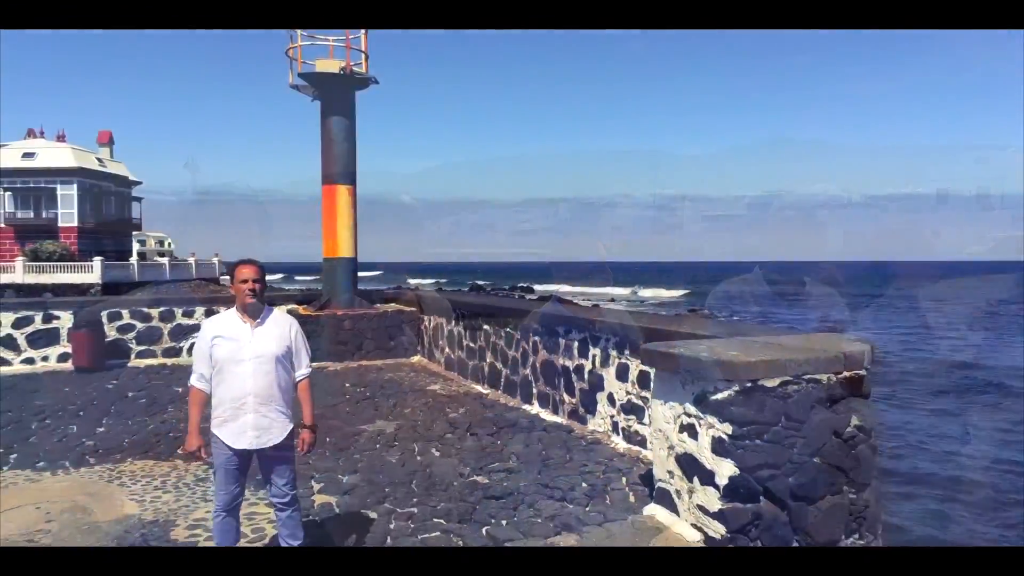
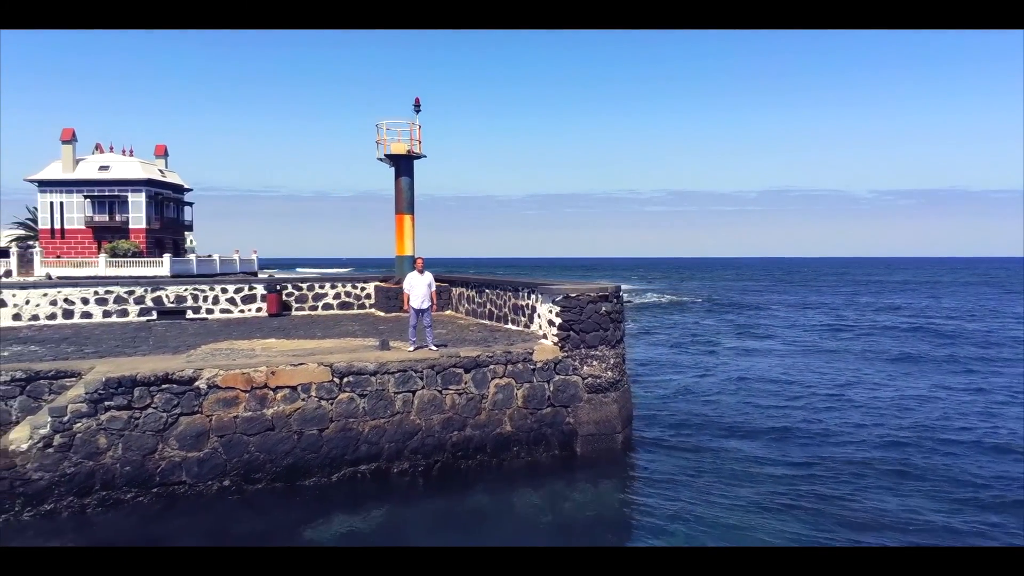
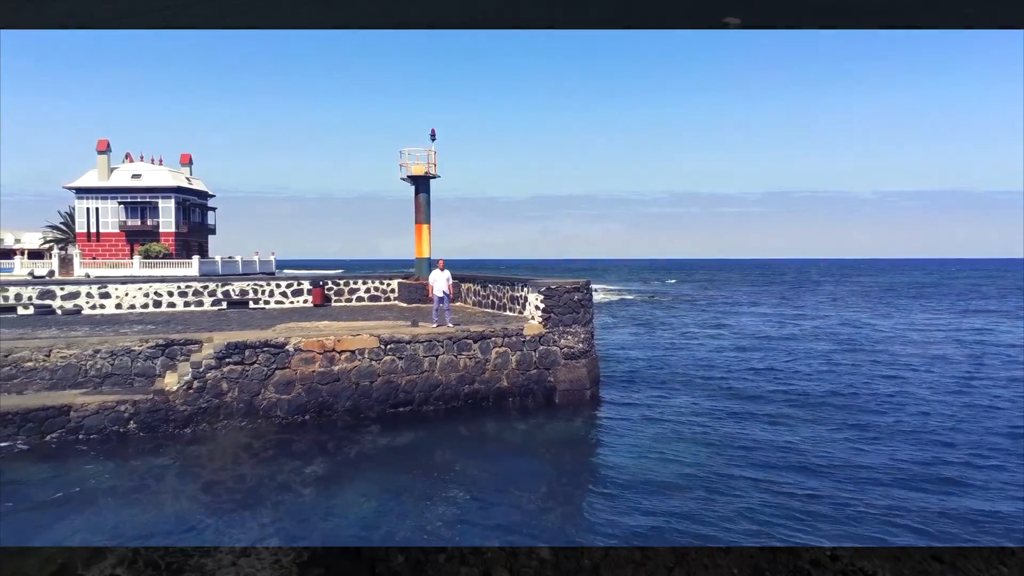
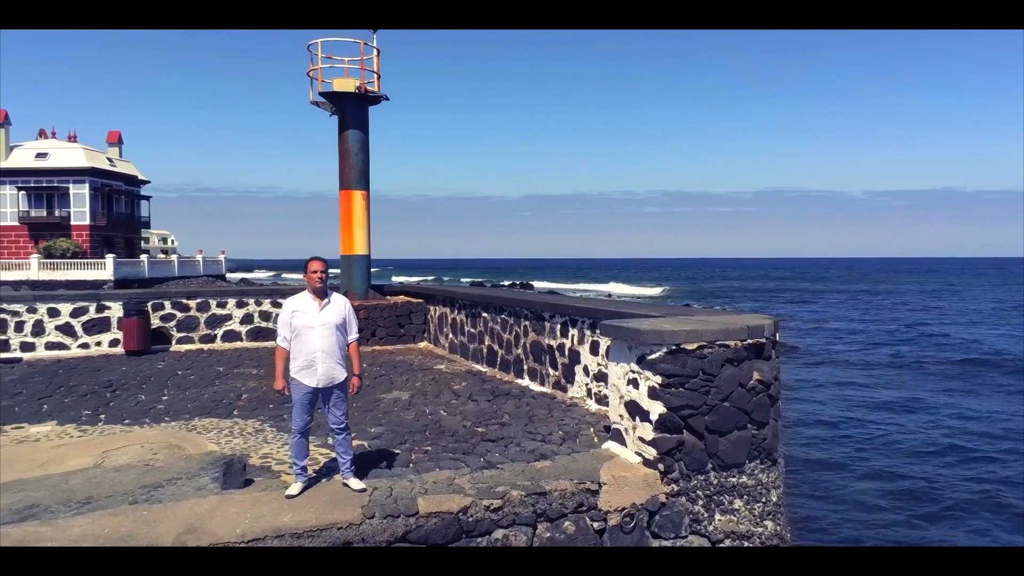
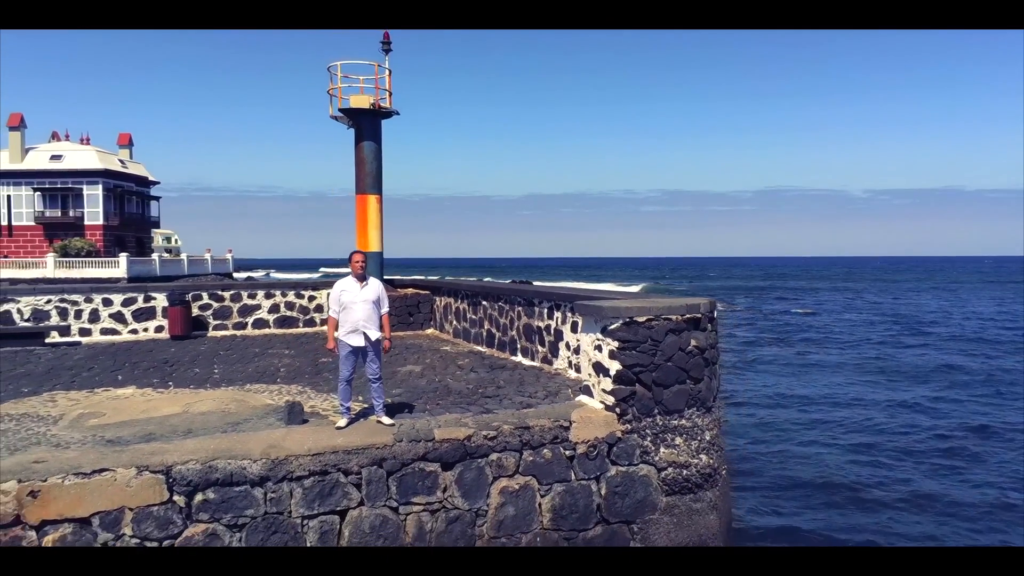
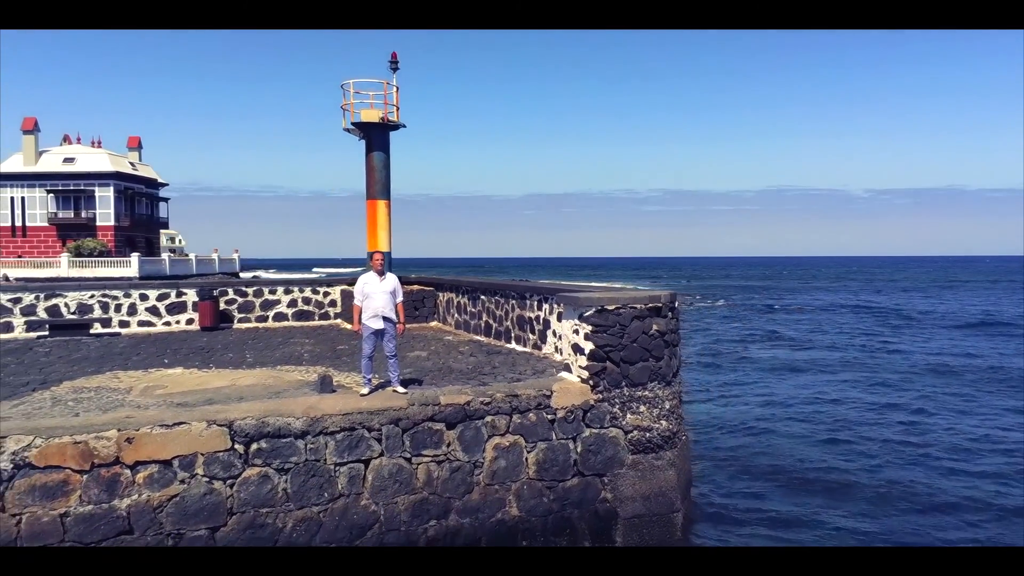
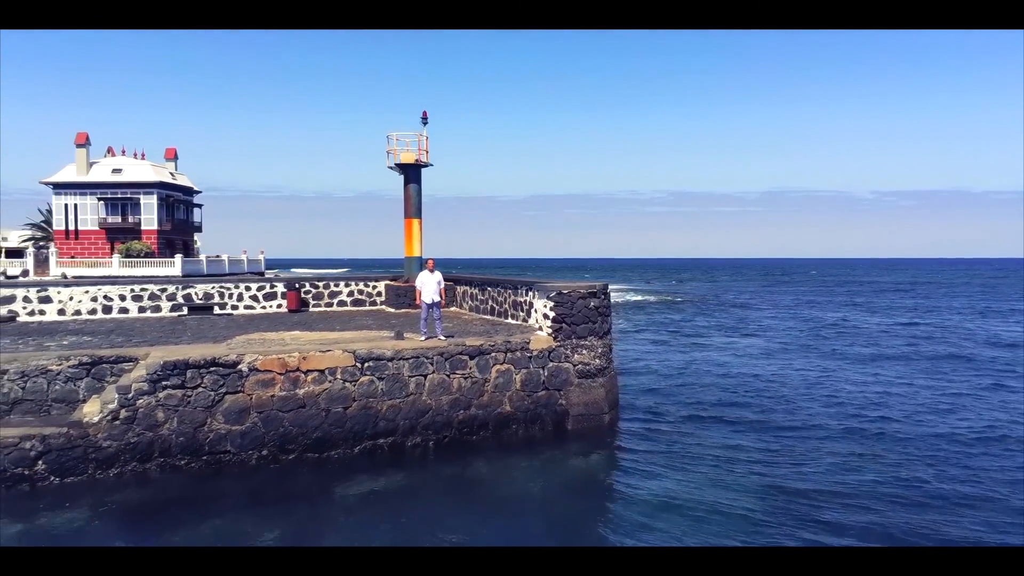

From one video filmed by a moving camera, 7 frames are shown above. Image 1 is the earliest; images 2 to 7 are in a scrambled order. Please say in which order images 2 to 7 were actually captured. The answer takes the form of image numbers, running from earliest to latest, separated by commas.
4, 5, 6, 2, 7, 3
